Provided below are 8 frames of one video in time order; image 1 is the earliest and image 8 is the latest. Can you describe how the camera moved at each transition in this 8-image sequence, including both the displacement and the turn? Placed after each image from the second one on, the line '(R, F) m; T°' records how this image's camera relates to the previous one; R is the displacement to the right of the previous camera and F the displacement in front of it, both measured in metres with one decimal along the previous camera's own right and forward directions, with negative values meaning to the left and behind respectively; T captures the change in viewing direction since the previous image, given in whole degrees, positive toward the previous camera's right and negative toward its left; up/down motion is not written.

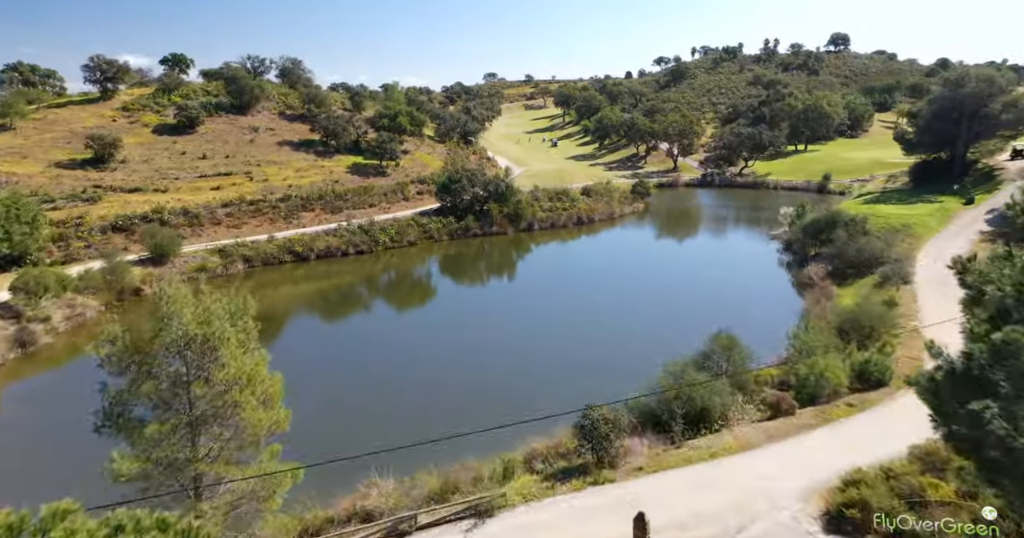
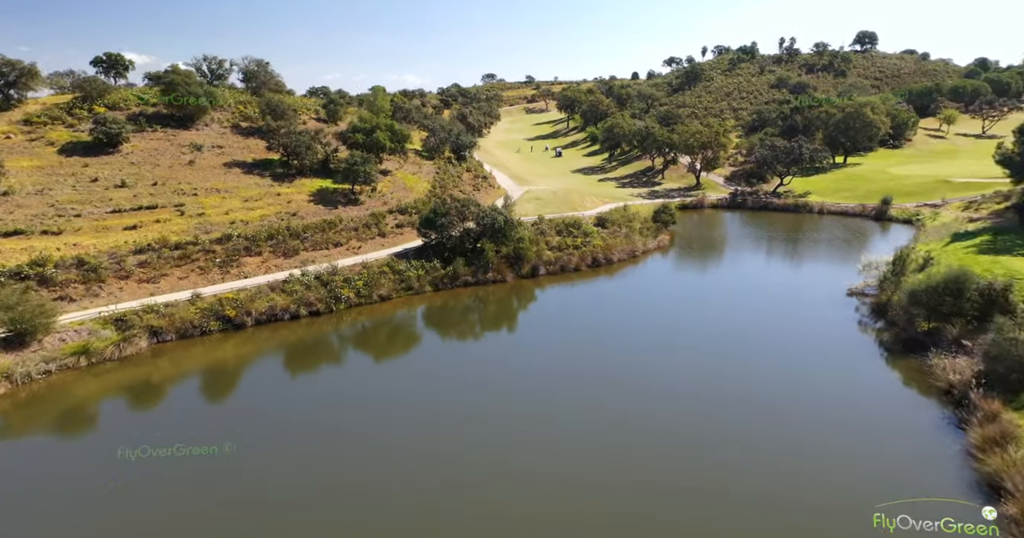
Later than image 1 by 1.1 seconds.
(0.0, +12.2) m; 0°
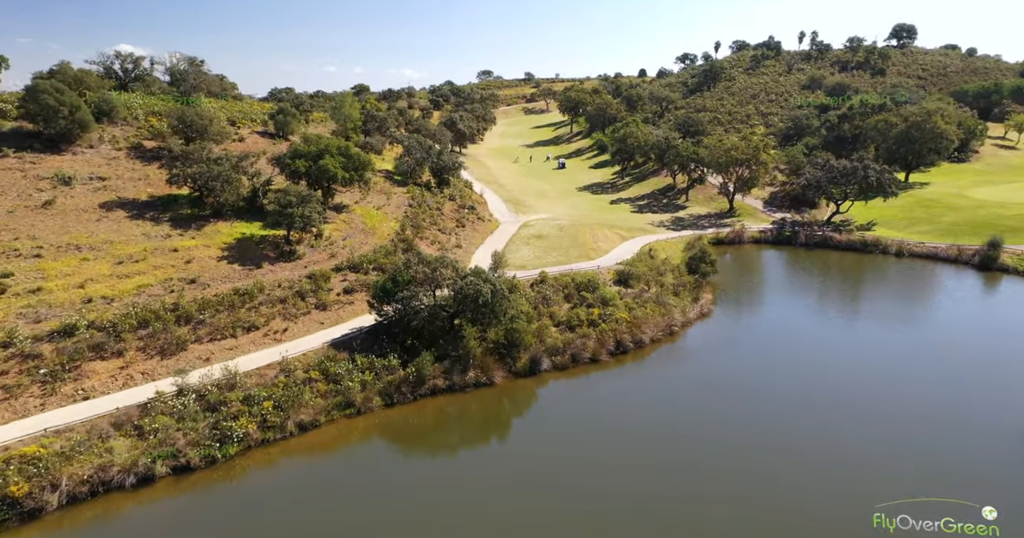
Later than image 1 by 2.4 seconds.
(+0.5, +15.4) m; 0°
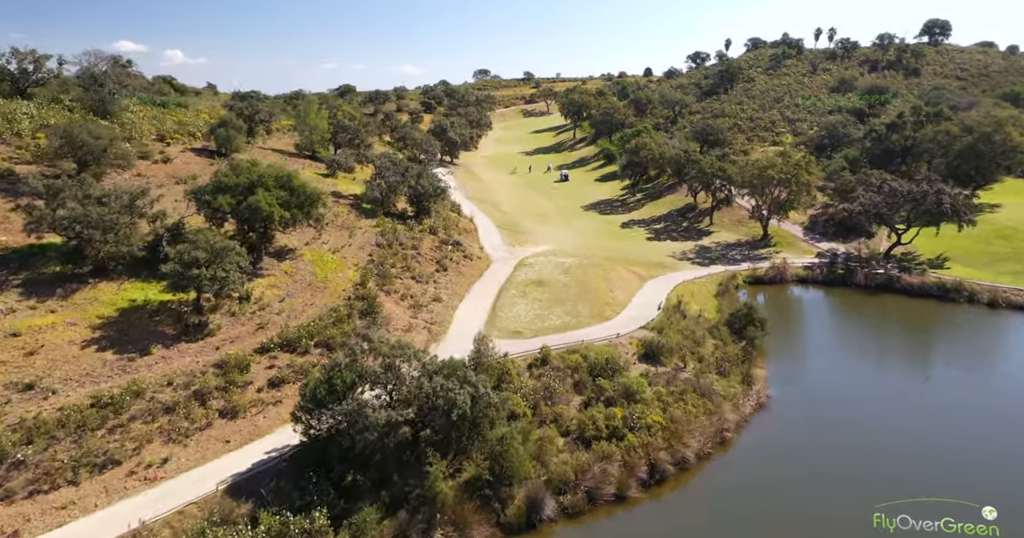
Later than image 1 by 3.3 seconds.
(+0.4, +11.4) m; 0°
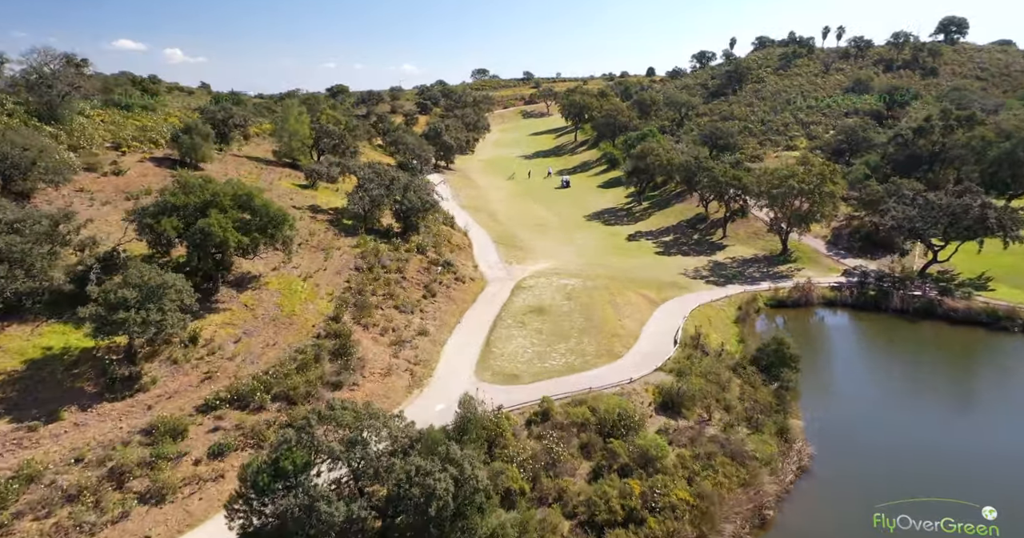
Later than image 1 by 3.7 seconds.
(+0.2, +5.1) m; 0°
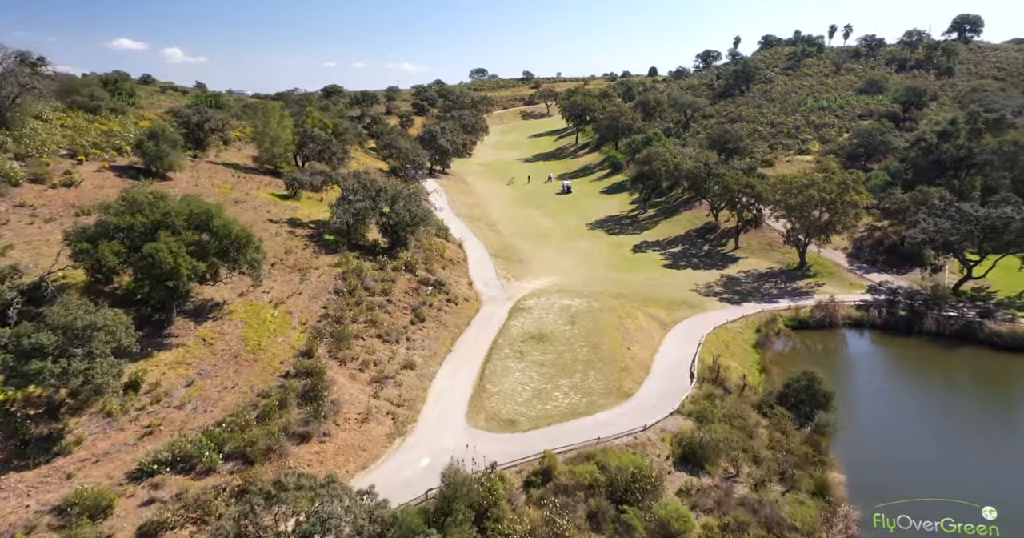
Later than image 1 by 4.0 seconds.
(+0.2, +4.1) m; 0°
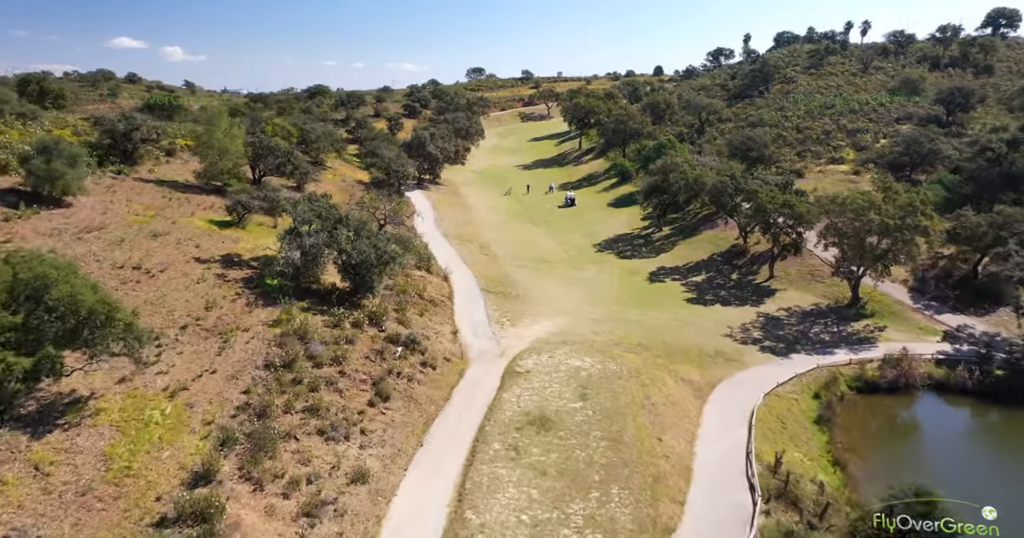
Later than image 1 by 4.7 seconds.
(+0.3, +9.2) m; 0°
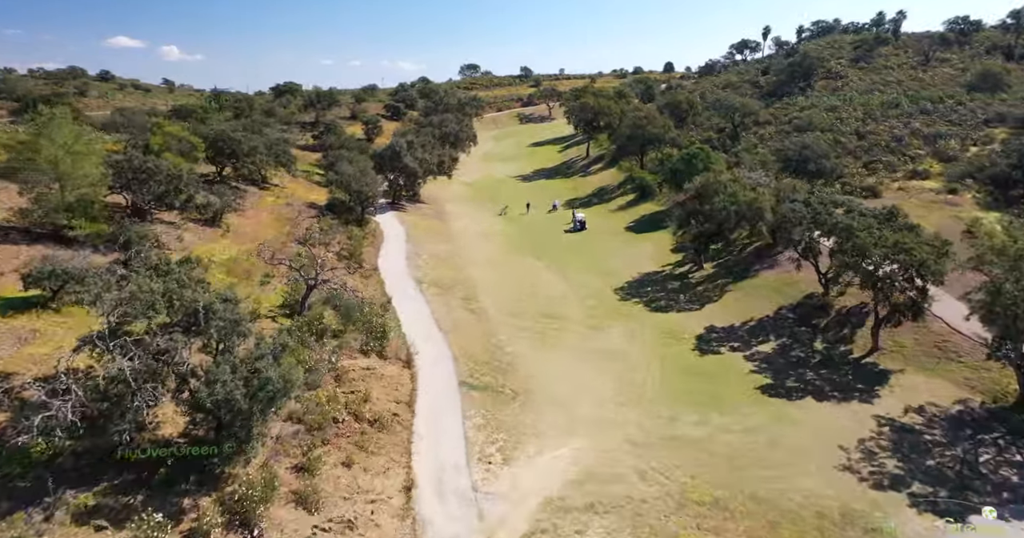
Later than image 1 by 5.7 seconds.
(+0.3, +15.9) m; 0°
